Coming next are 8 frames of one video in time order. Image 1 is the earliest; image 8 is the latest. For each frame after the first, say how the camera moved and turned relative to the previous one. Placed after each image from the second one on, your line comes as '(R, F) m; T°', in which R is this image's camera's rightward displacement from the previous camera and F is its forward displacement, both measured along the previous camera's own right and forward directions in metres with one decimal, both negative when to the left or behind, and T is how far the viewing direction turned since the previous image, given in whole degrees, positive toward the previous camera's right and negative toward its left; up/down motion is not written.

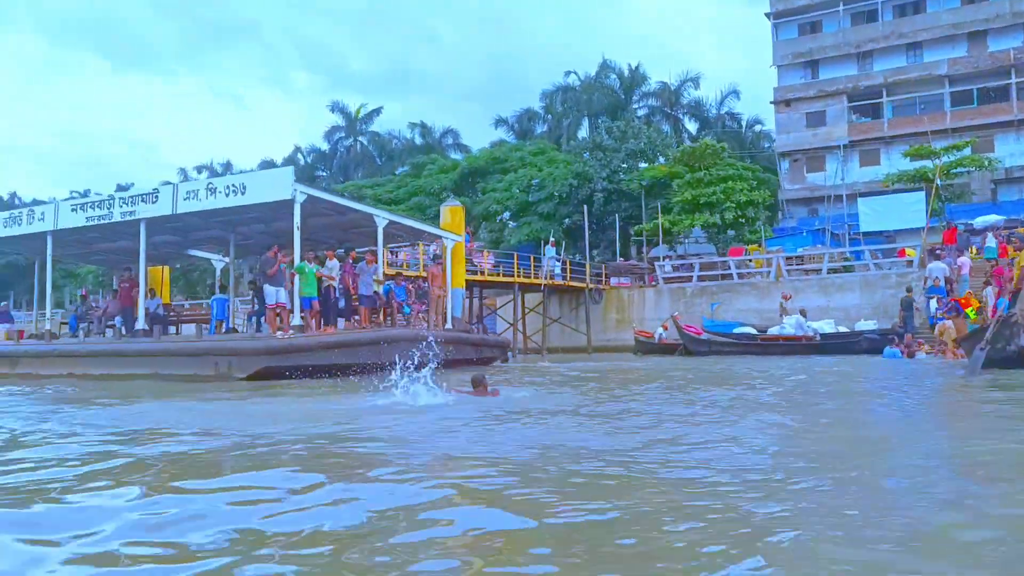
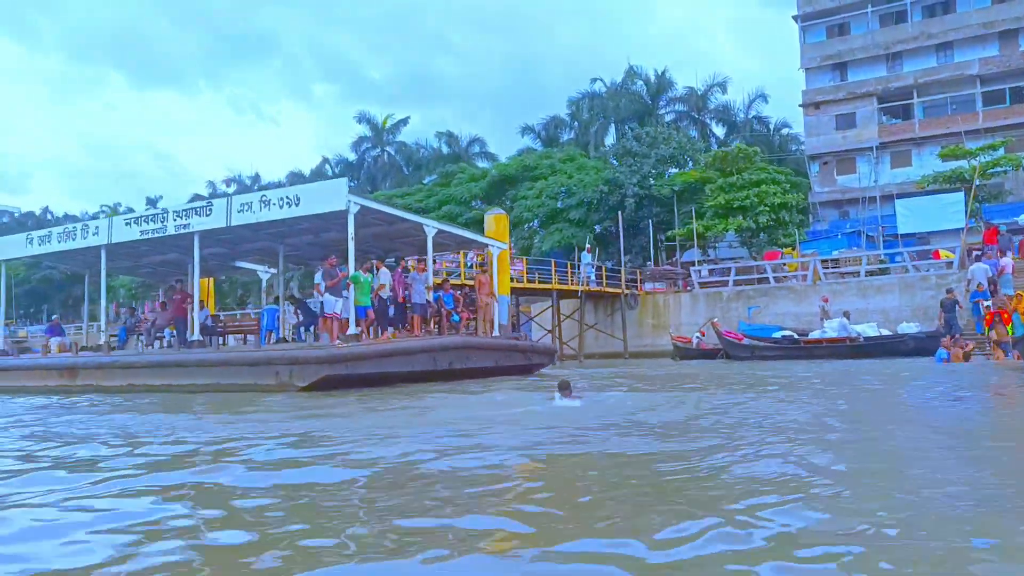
(-0.5, -0.1) m; -1°
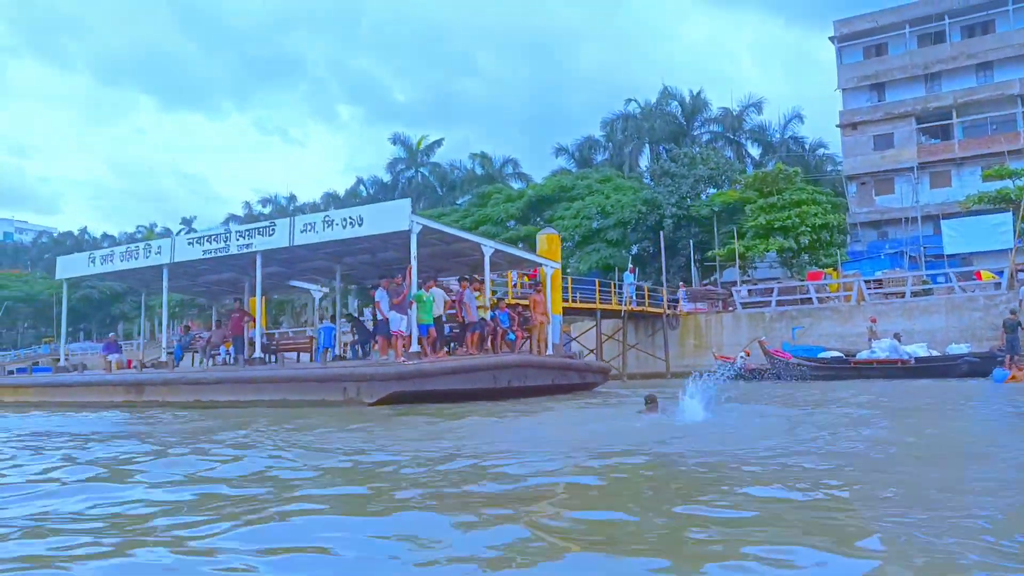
(-0.5, -0.1) m; -2°
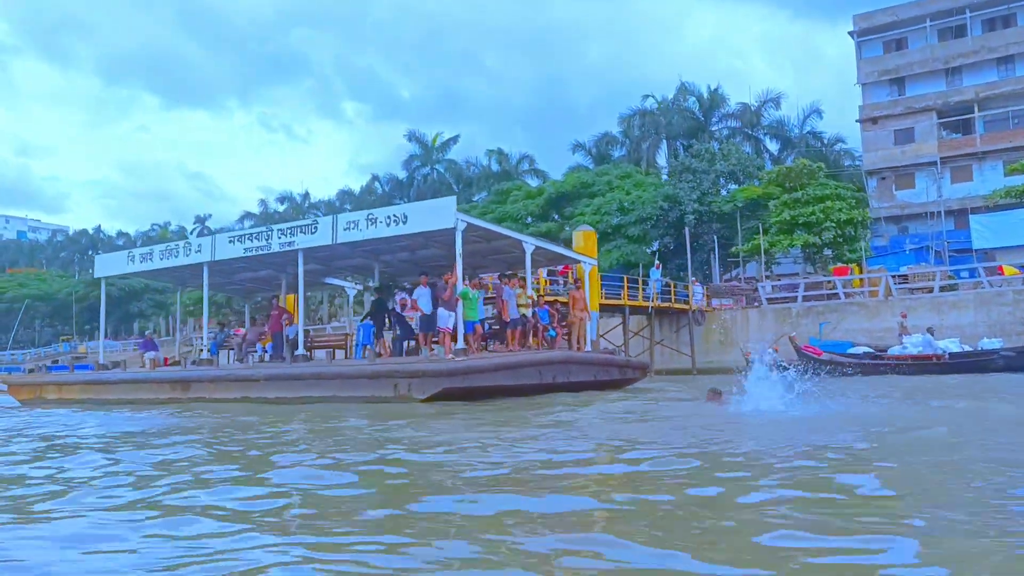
(-0.6, -0.1) m; 0°
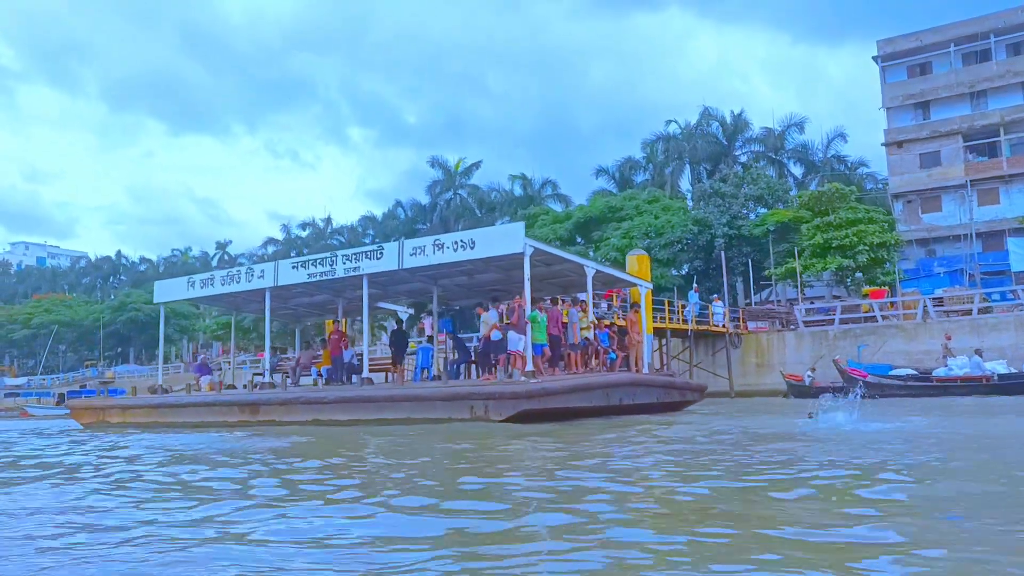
(-0.9, -0.3) m; -1°
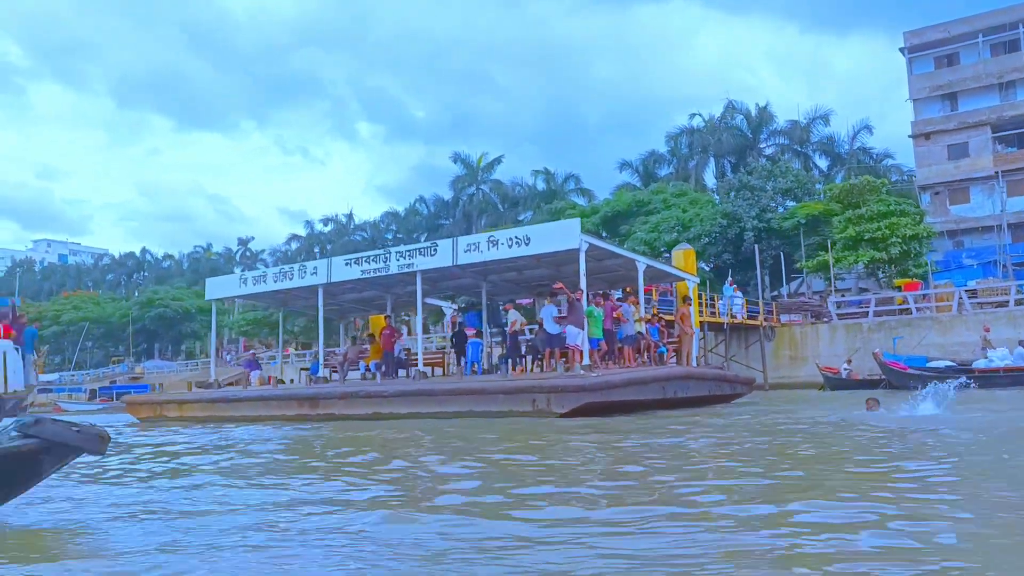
(-0.7, -0.2) m; -1°
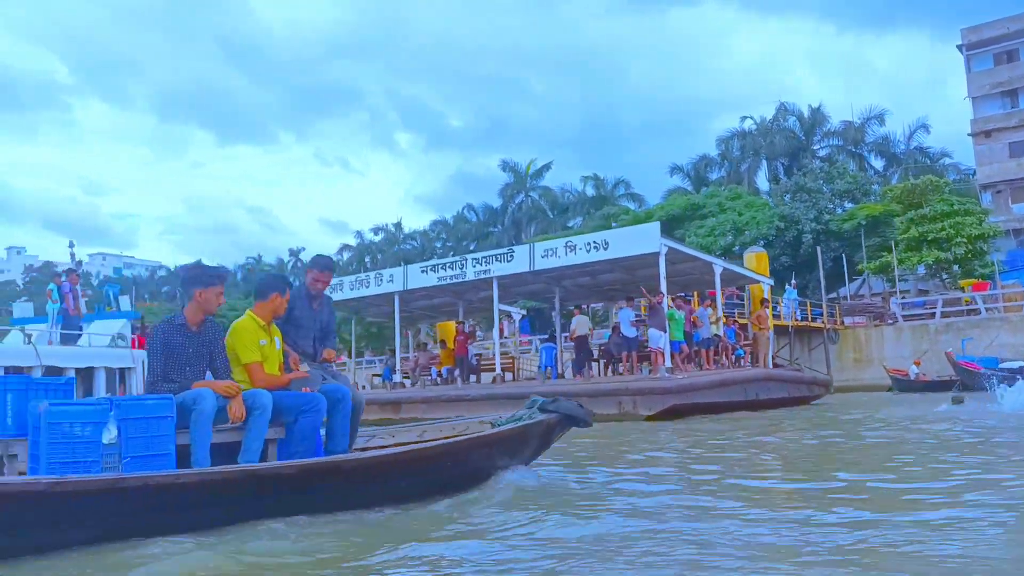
(-0.7, -0.2) m; -3°
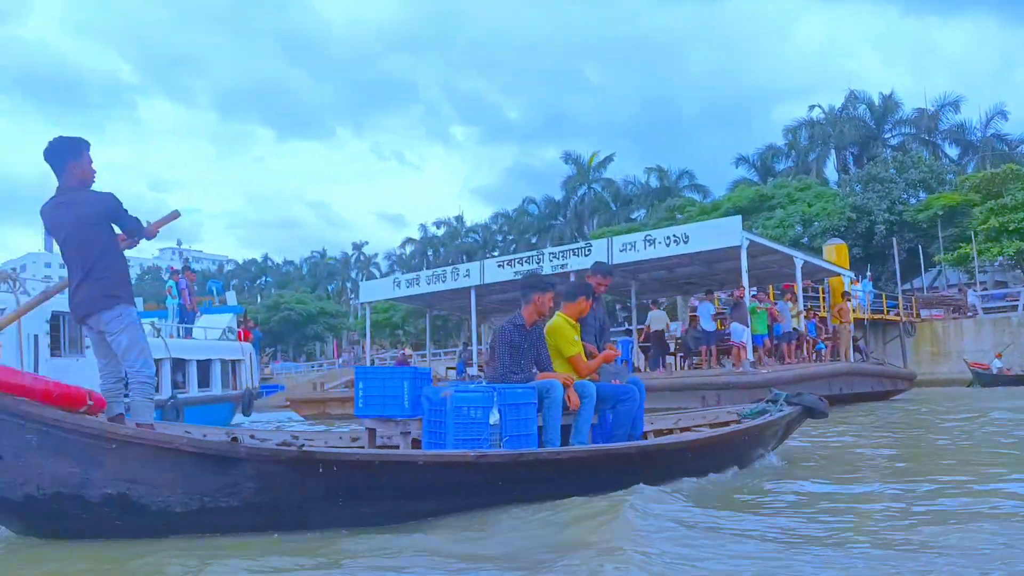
(-0.4, -0.2) m; -4°
